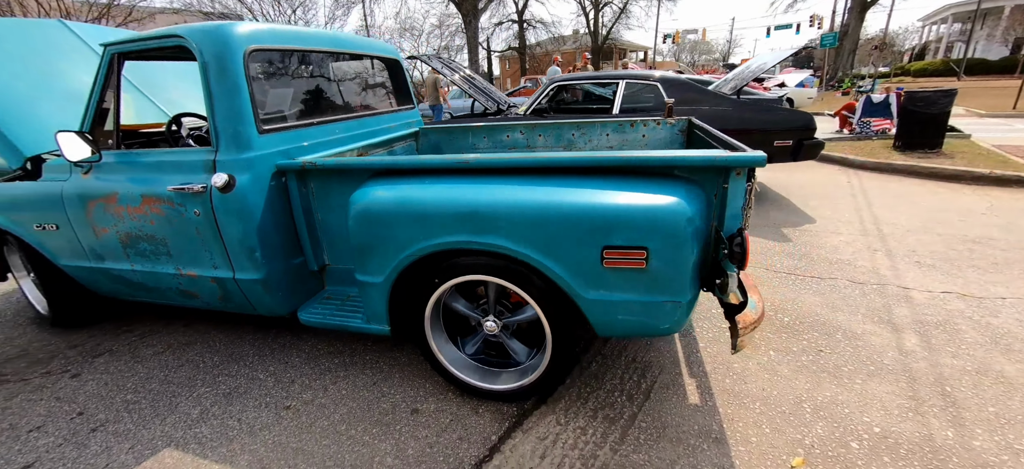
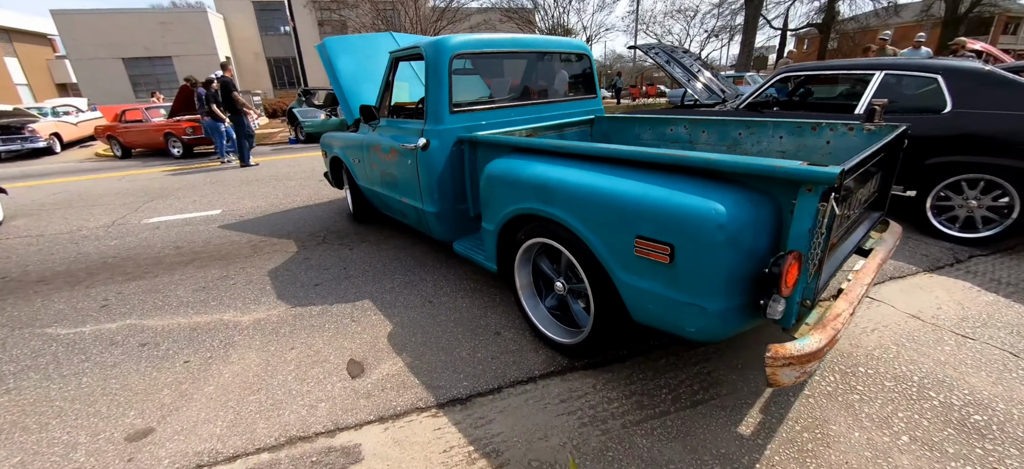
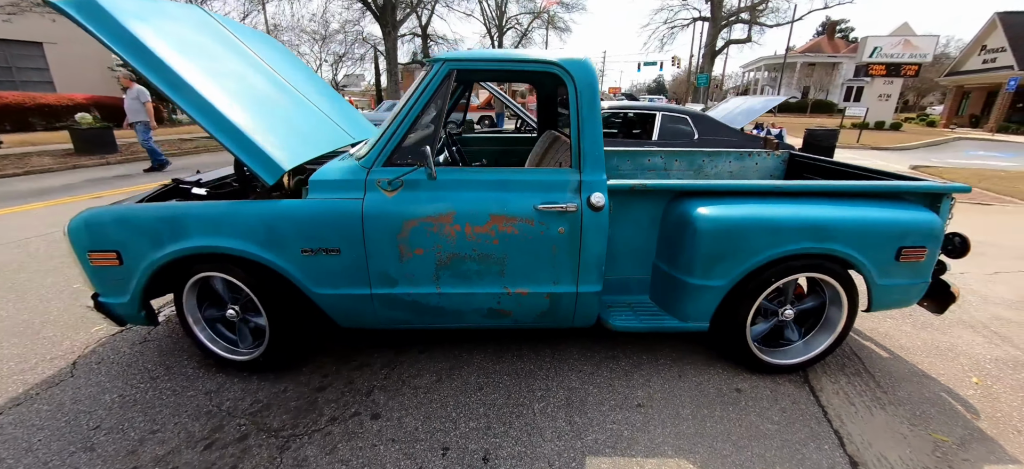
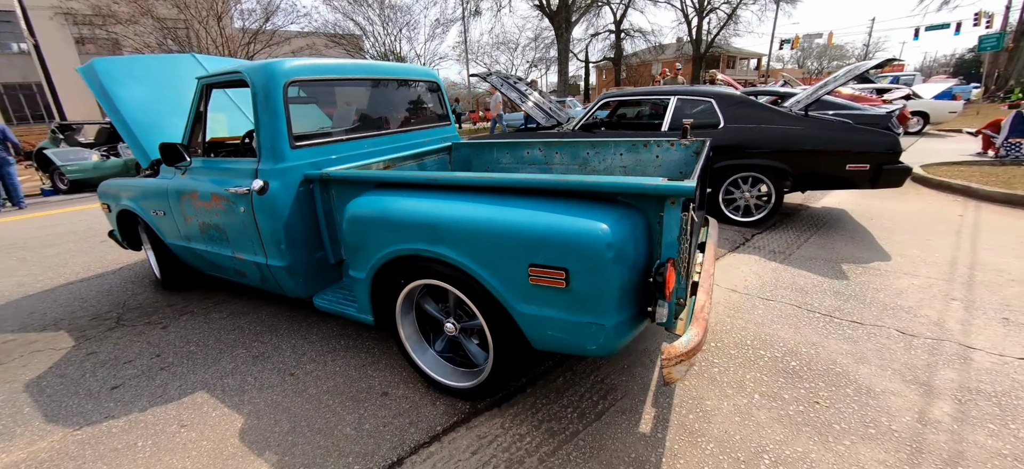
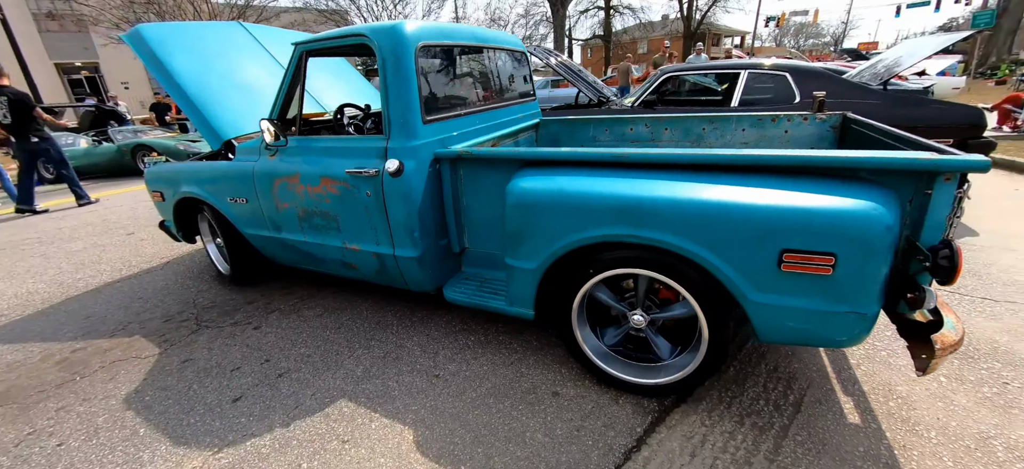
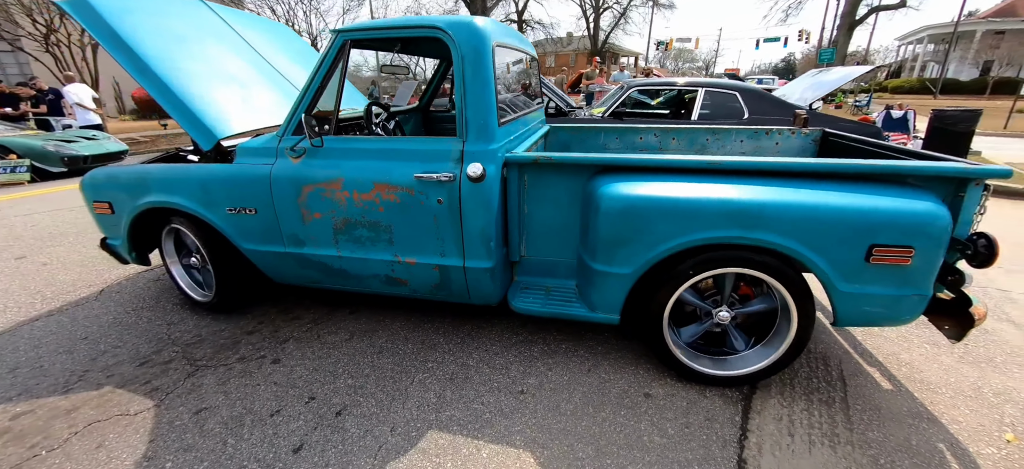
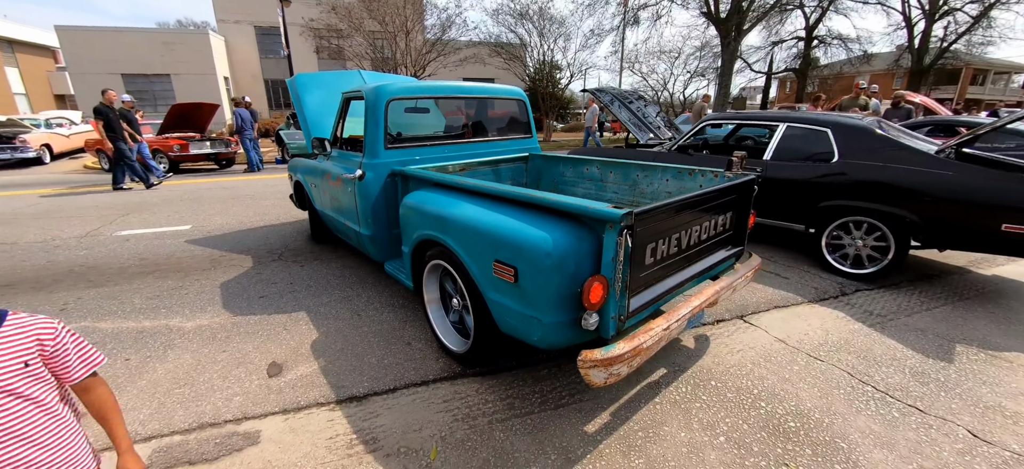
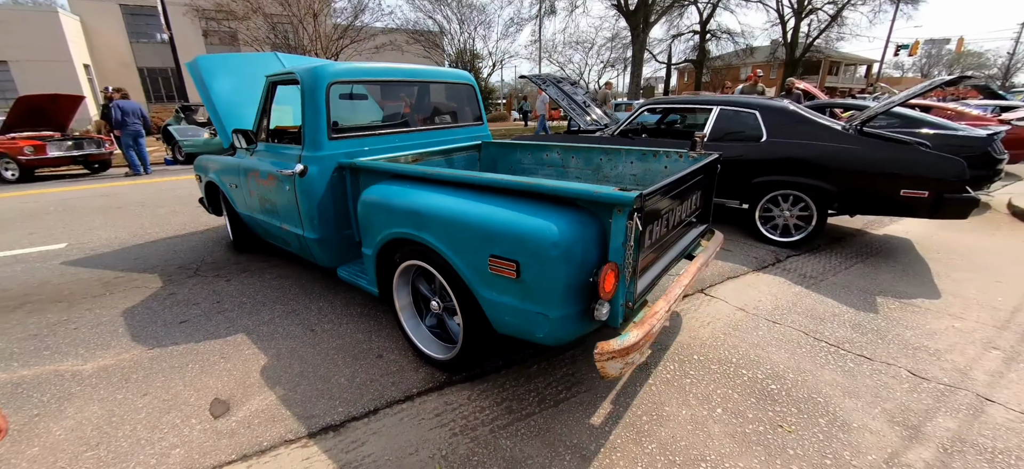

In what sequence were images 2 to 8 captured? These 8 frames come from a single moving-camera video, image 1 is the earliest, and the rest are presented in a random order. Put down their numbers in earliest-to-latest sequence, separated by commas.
4, 8, 7, 2, 5, 6, 3
